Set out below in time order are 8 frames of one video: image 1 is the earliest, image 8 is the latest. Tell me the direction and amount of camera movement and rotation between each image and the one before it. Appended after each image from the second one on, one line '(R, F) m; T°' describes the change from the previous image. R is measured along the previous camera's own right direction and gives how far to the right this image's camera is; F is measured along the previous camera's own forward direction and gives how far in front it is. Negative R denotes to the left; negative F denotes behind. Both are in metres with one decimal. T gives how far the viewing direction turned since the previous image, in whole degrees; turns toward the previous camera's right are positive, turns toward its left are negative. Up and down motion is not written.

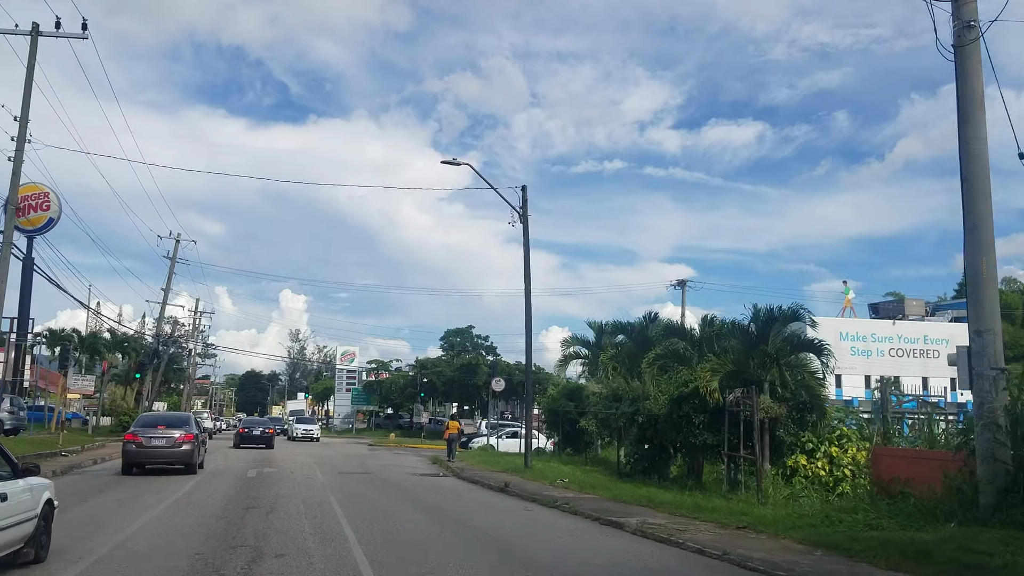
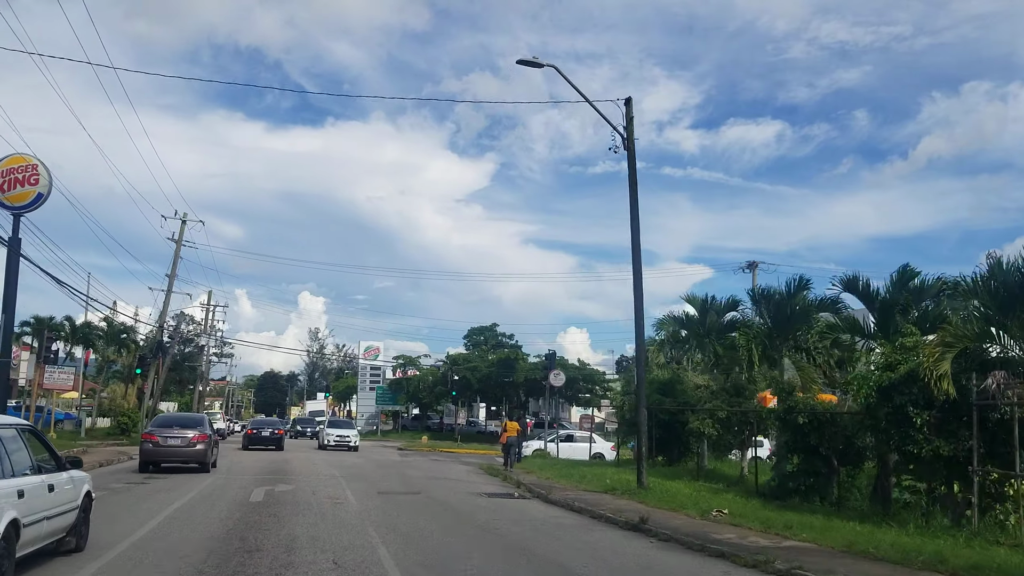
(-1.5, +6.4) m; -1°
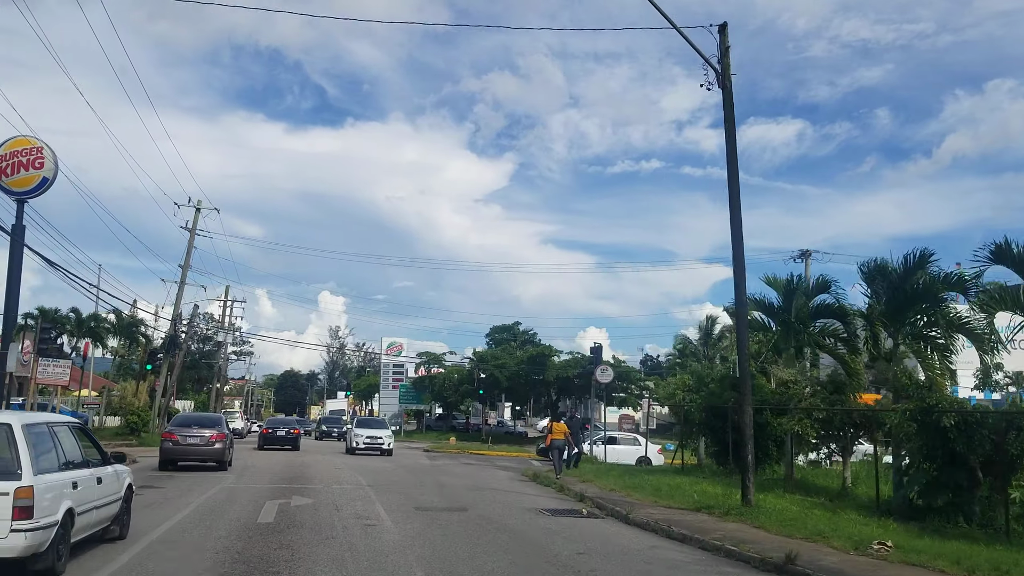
(-0.7, +3.1) m; -1°
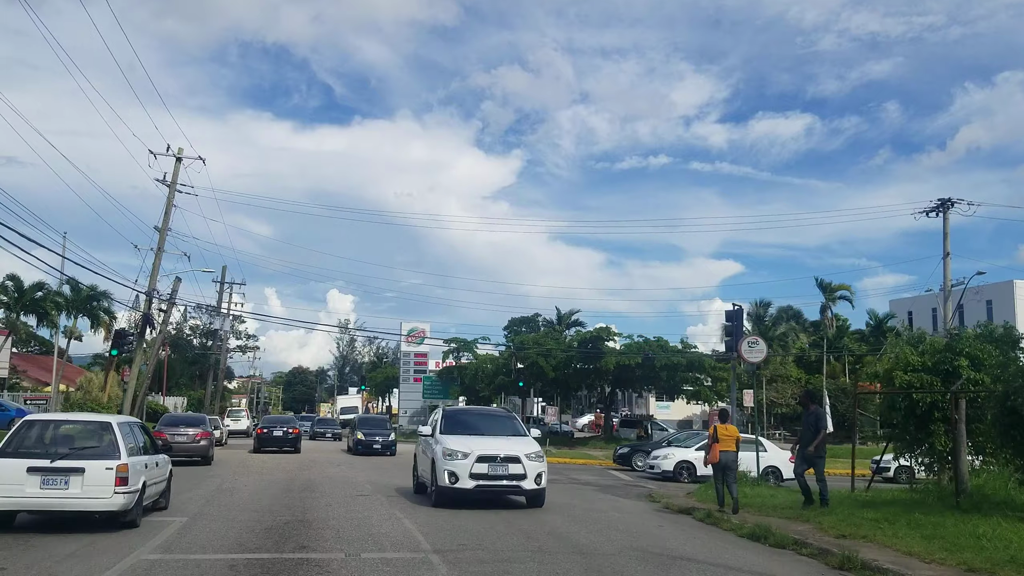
(-2.0, +9.4) m; -1°
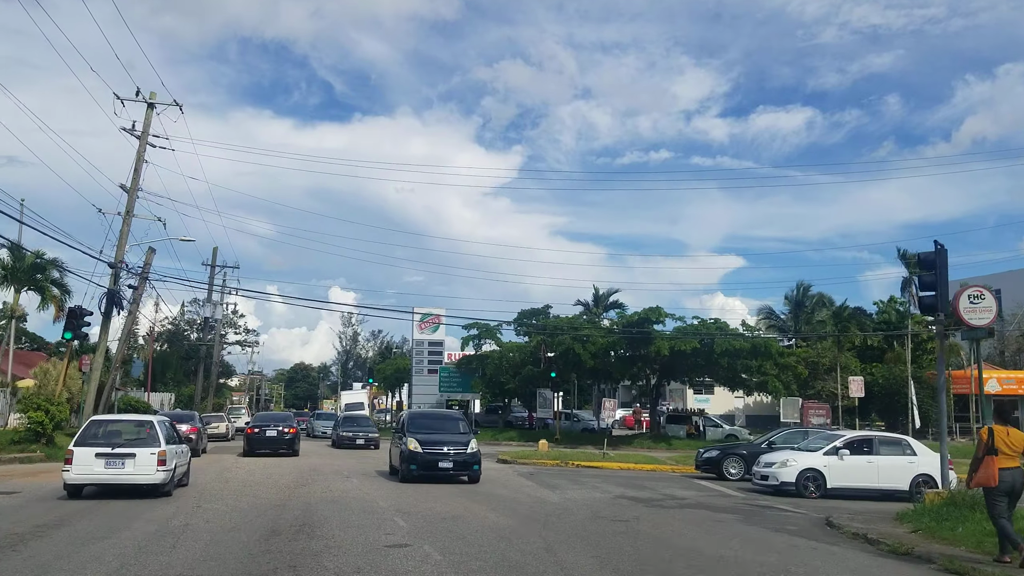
(-1.4, +6.6) m; 0°
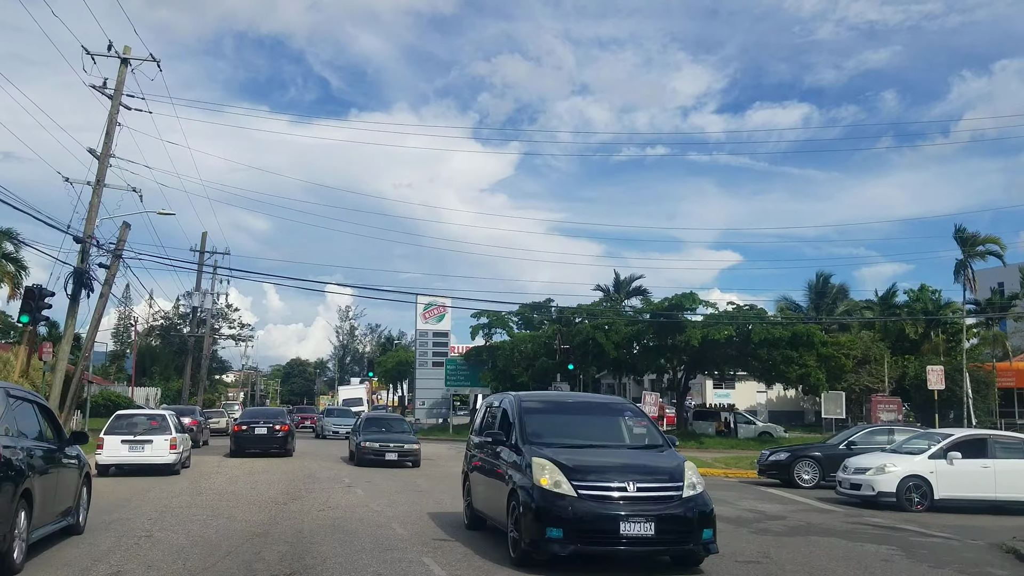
(-0.8, +3.7) m; 0°
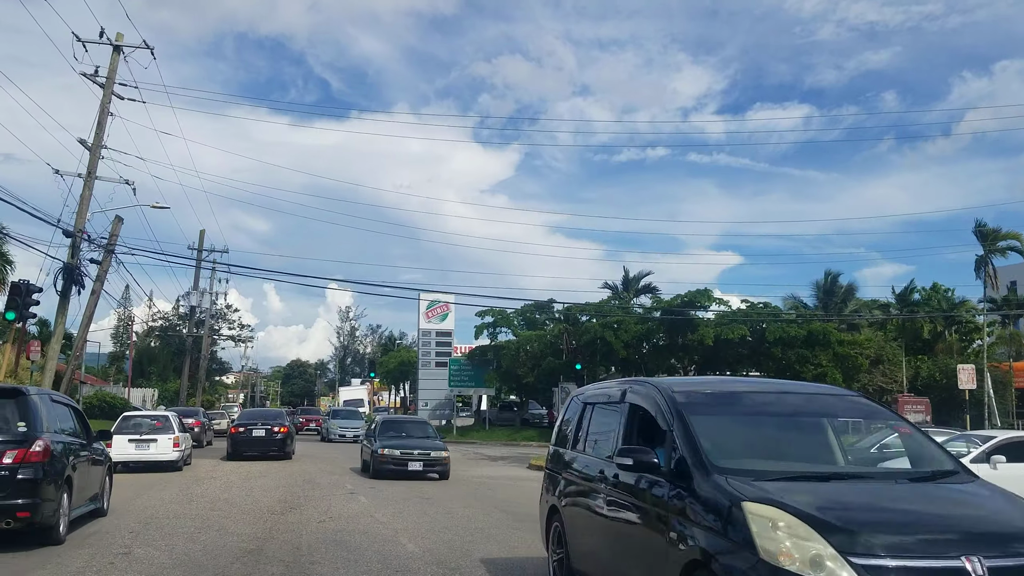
(-0.2, +1.1) m; 0°
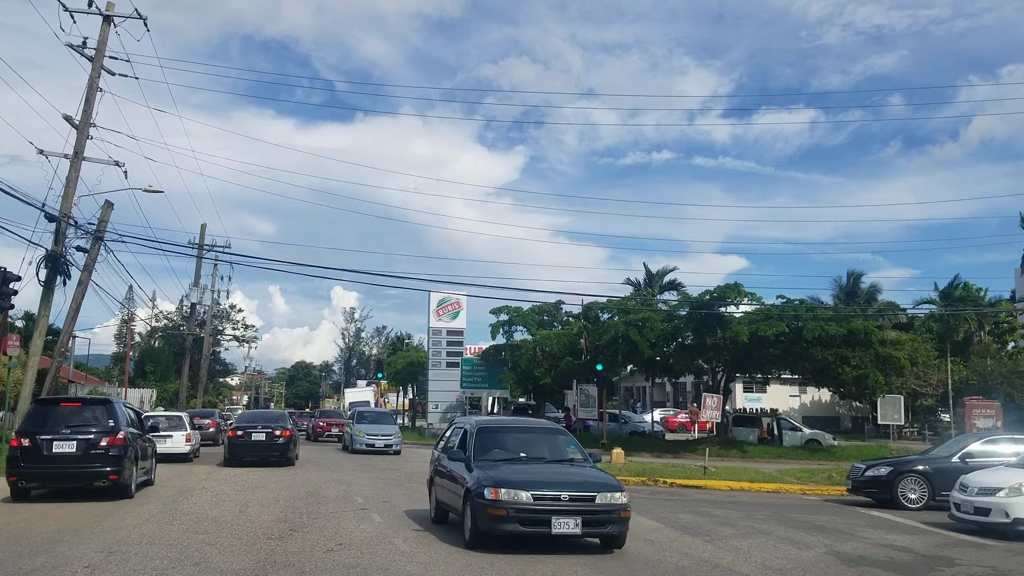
(-0.5, +2.2) m; 0°
